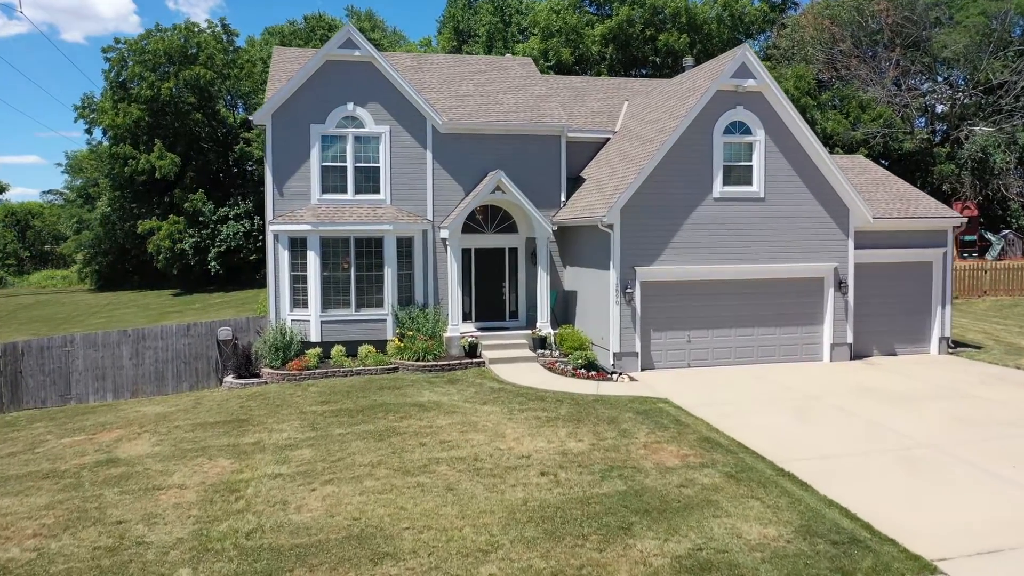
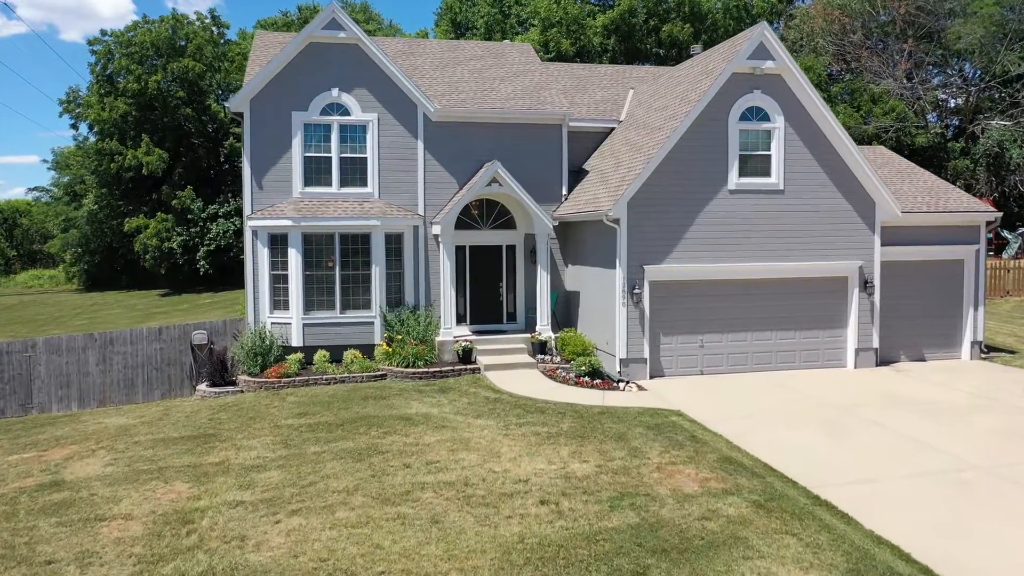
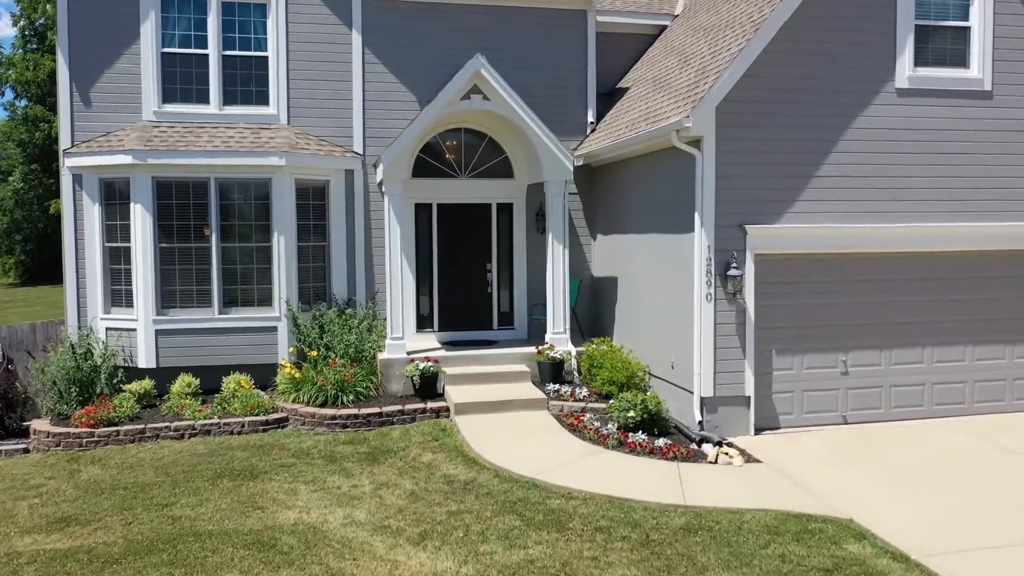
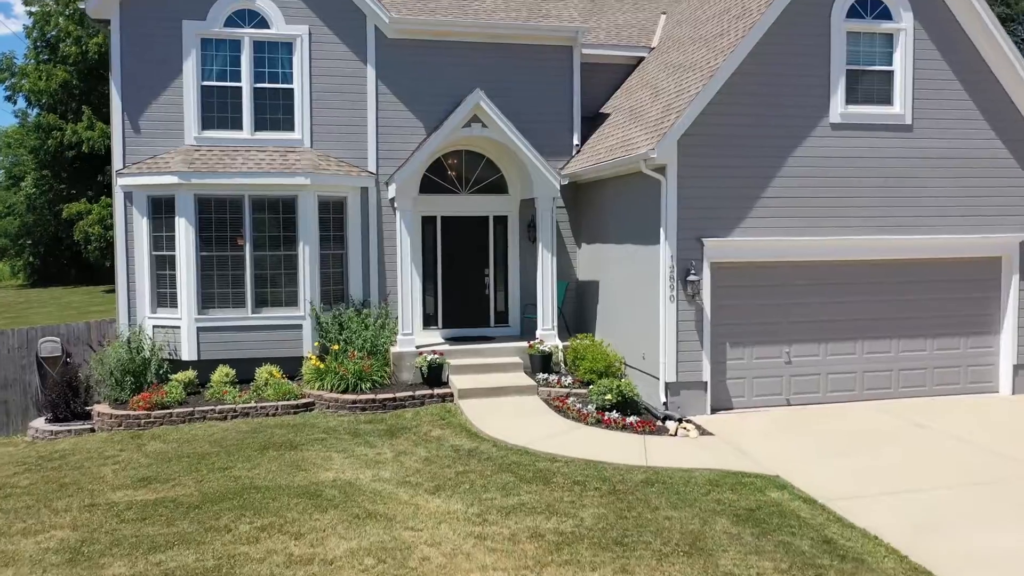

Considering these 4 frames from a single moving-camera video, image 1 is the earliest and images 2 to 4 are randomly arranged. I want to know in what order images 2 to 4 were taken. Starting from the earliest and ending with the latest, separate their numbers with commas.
2, 4, 3
